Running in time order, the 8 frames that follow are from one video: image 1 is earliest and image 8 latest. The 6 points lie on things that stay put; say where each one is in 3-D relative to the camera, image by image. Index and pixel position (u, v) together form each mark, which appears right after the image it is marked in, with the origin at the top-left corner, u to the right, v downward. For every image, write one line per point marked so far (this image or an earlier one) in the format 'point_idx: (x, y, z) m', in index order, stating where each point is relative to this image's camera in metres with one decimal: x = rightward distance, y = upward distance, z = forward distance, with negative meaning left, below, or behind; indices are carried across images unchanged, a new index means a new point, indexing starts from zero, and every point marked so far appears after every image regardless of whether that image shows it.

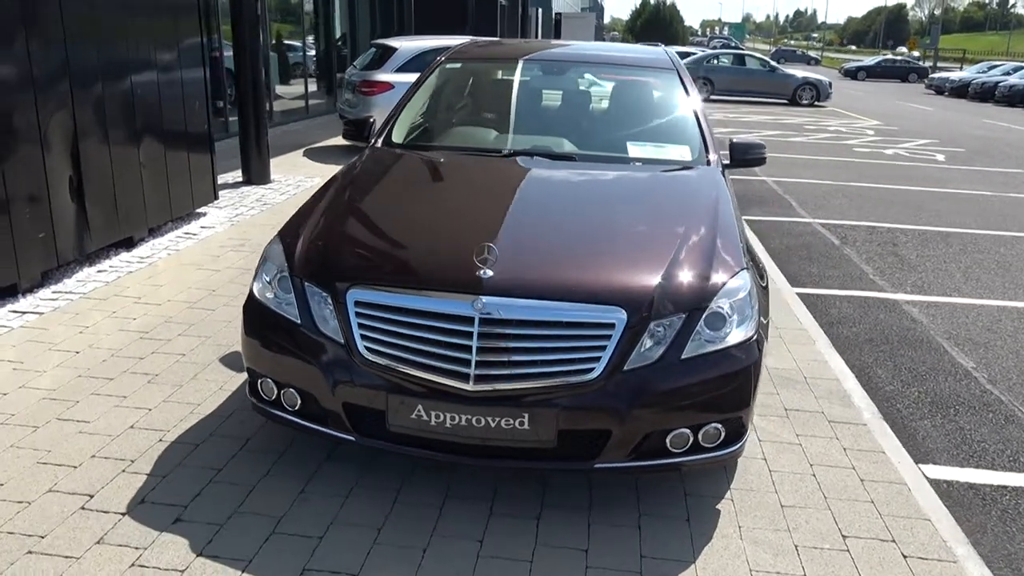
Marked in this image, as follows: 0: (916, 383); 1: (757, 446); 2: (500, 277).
0: (+2.4, -0.6, +4.9) m
1: (+1.1, -0.7, +3.8) m
2: (-0.1, 0.0, +3.0) m
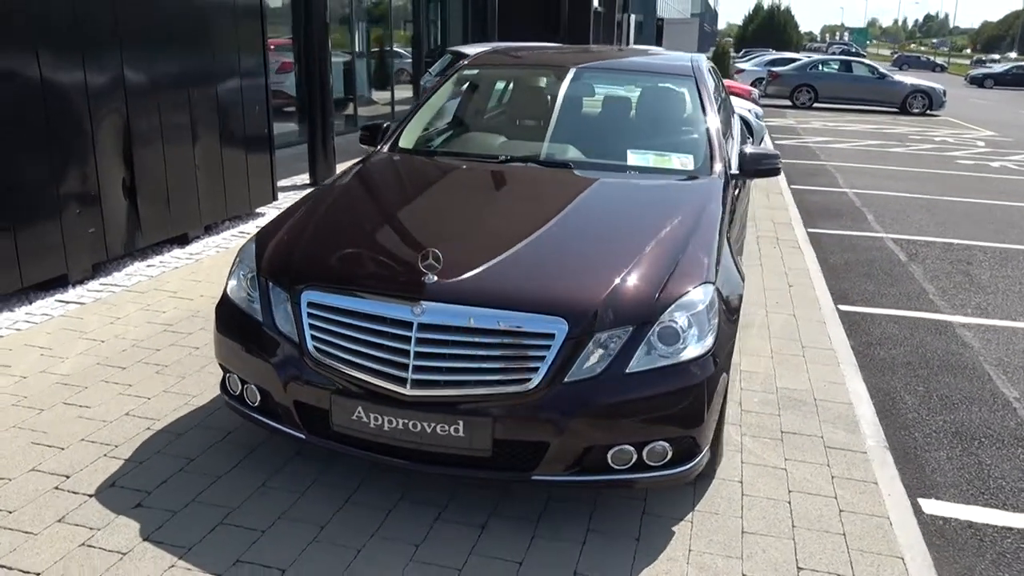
0: (+2.4, -0.7, +4.6) m
1: (+1.0, -0.8, +3.7) m
2: (-0.3, 0.0, +3.0) m
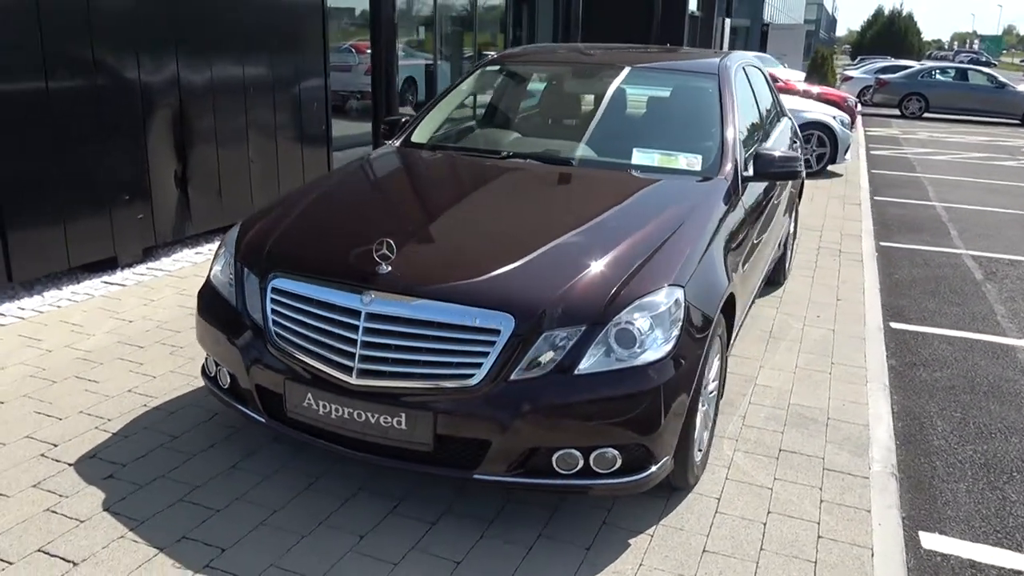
0: (+2.4, -0.8, +4.2) m
1: (+0.9, -0.8, +3.5) m
2: (-0.4, +0.1, +3.0) m
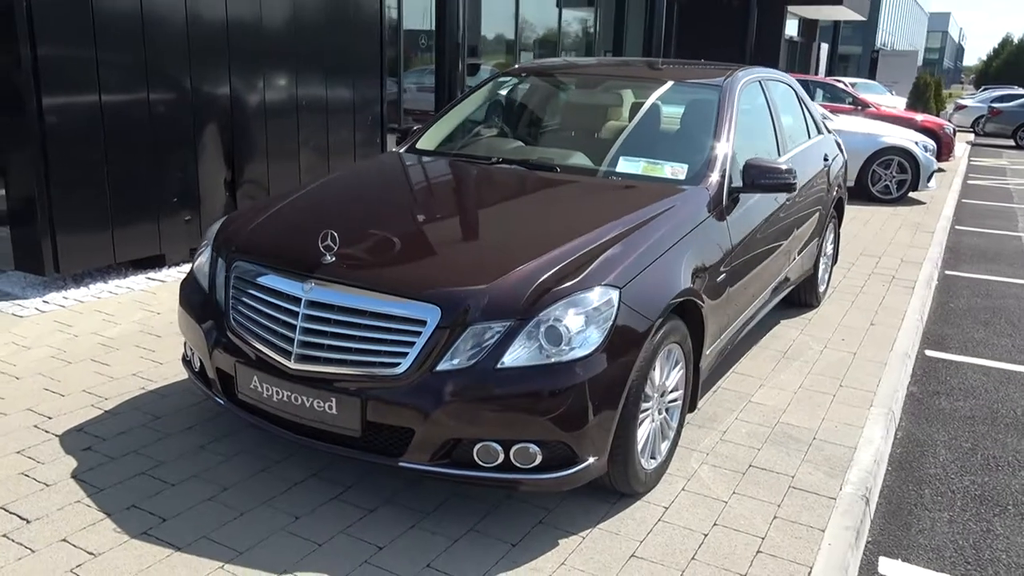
0: (+2.3, -0.9, +4.0) m
1: (+0.7, -0.9, +3.4) m
2: (-0.7, +0.1, +3.1) m
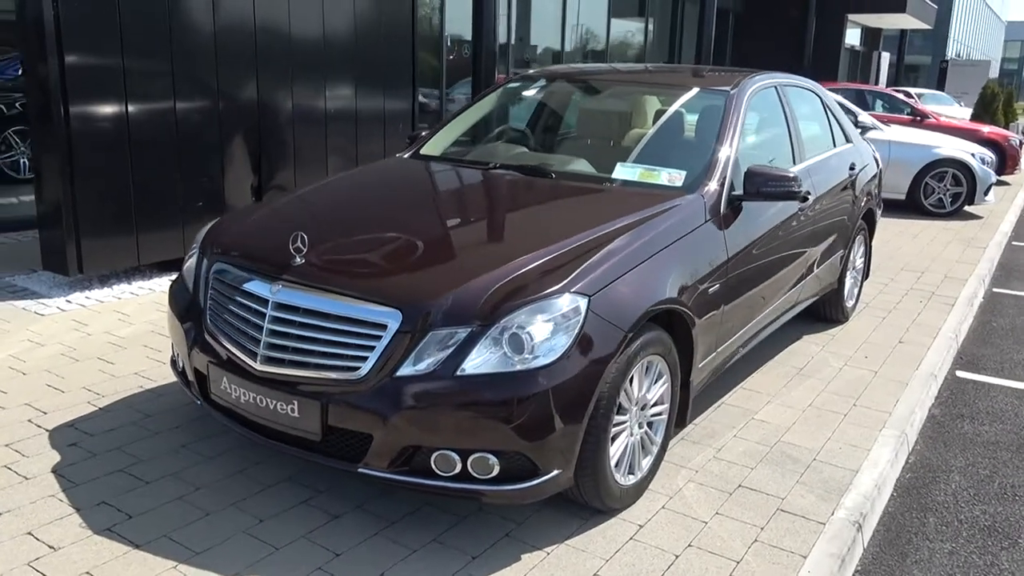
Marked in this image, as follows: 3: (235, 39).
0: (+2.2, -1.0, +3.7) m
1: (+0.6, -0.9, +3.3) m
2: (-0.8, +0.1, +3.1) m
3: (-2.3, +2.0, +6.7) m
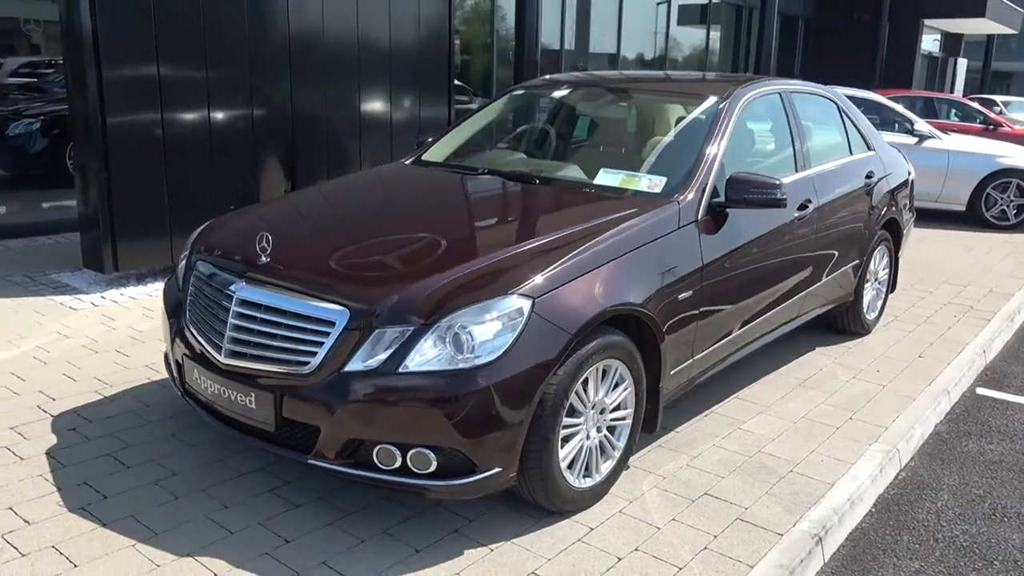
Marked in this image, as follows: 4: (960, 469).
0: (+2.1, -1.0, +3.6) m
1: (+0.4, -0.9, +3.3) m
2: (-1.0, +0.1, +3.2) m
3: (-2.1, +2.0, +7.0) m
4: (+2.3, -0.9, +4.1) m
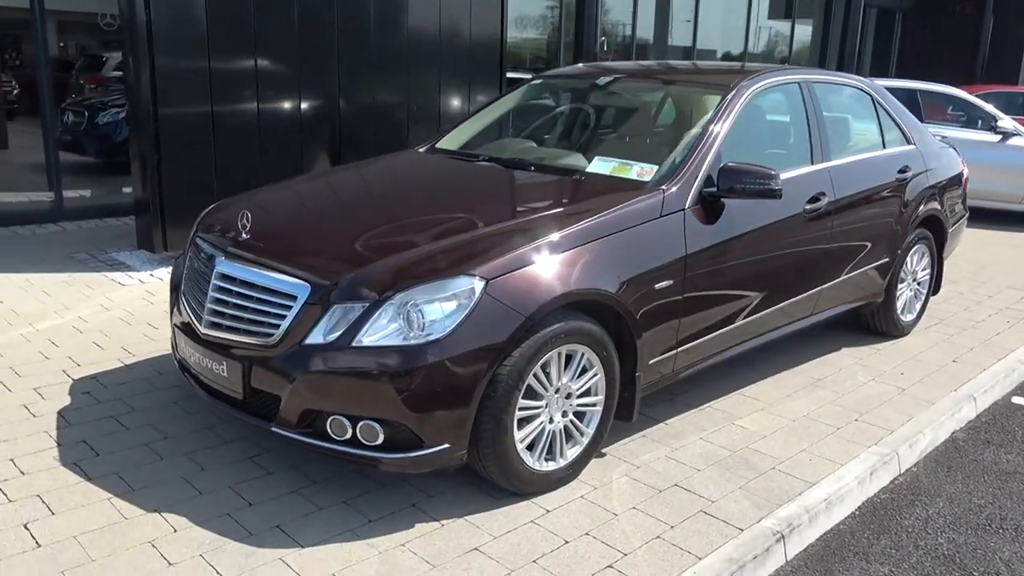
0: (+1.9, -1.0, +3.4) m
1: (+0.2, -0.9, +3.3) m
2: (-1.1, +0.2, +3.4) m
3: (-1.7, +2.2, +7.3) m
4: (+2.2, -0.9, +3.9) m
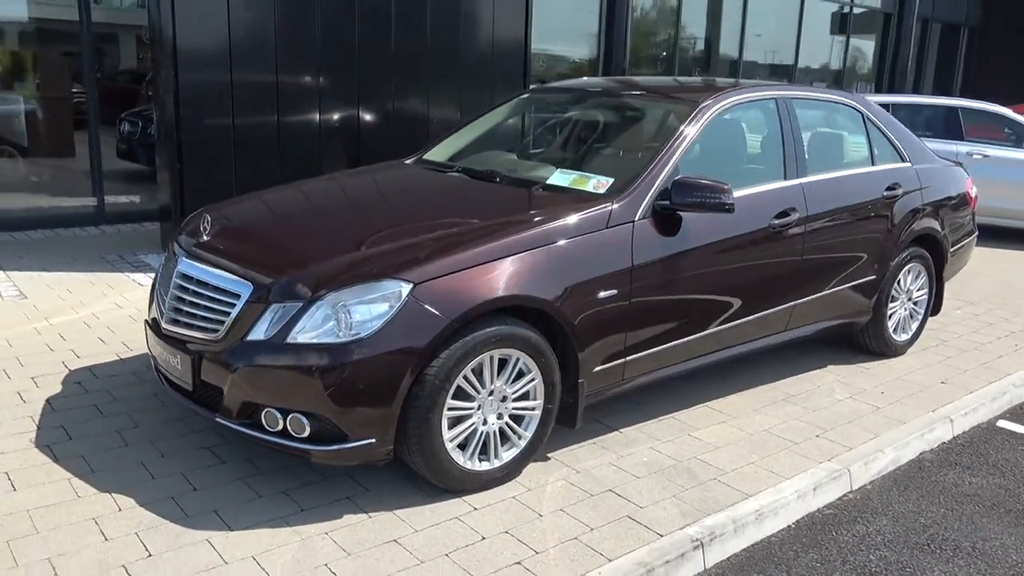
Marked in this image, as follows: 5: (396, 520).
0: (+1.6, -1.1, +3.4) m
1: (-0.1, -0.9, +3.4) m
2: (-1.3, +0.2, +3.6) m
3: (-1.6, +2.1, +7.6) m
4: (+1.9, -1.0, +3.9) m
5: (-0.5, -0.9, +3.2) m
